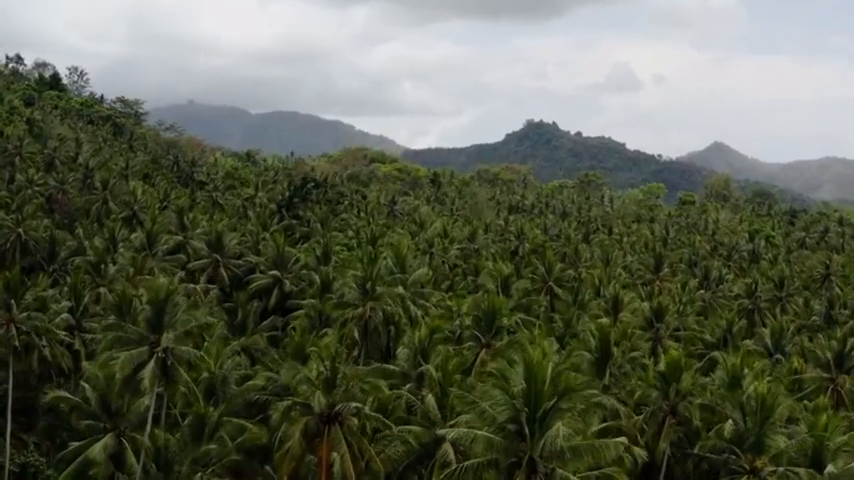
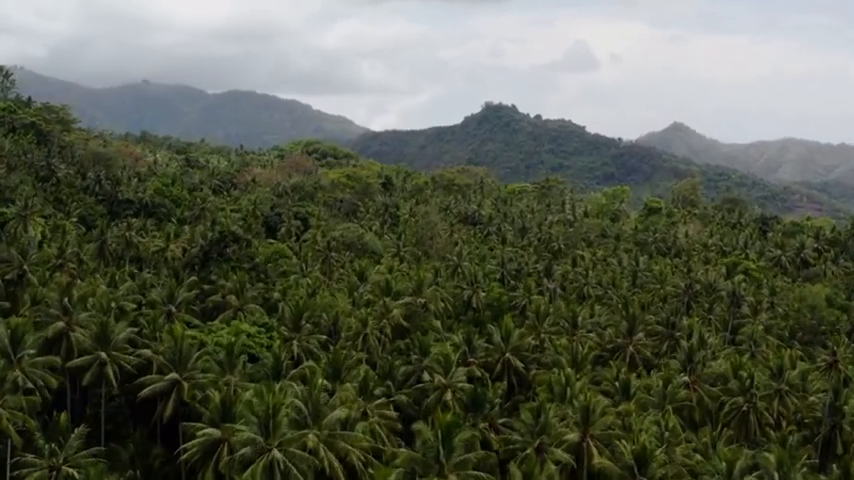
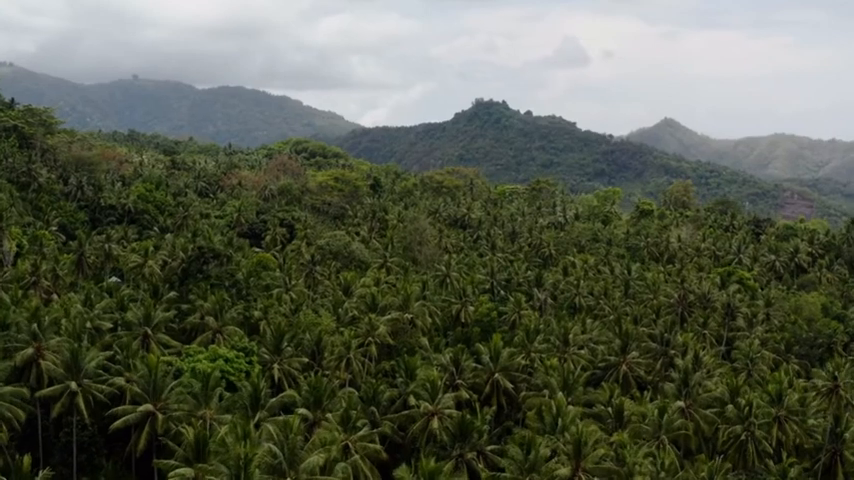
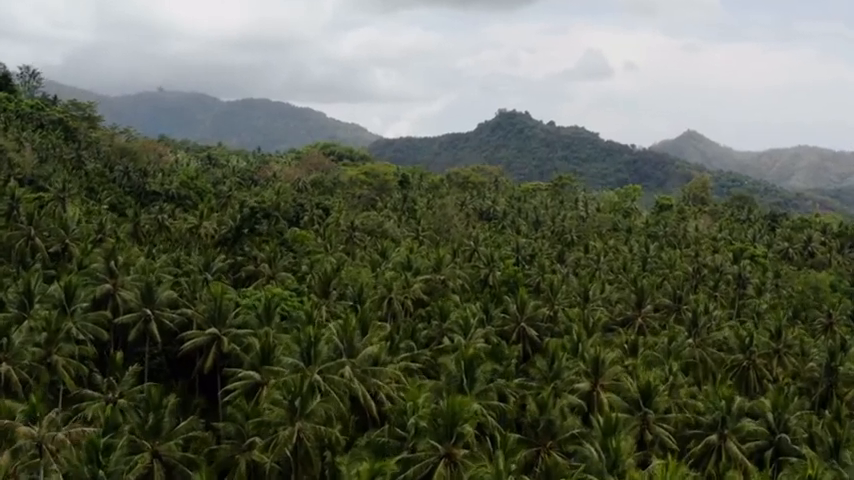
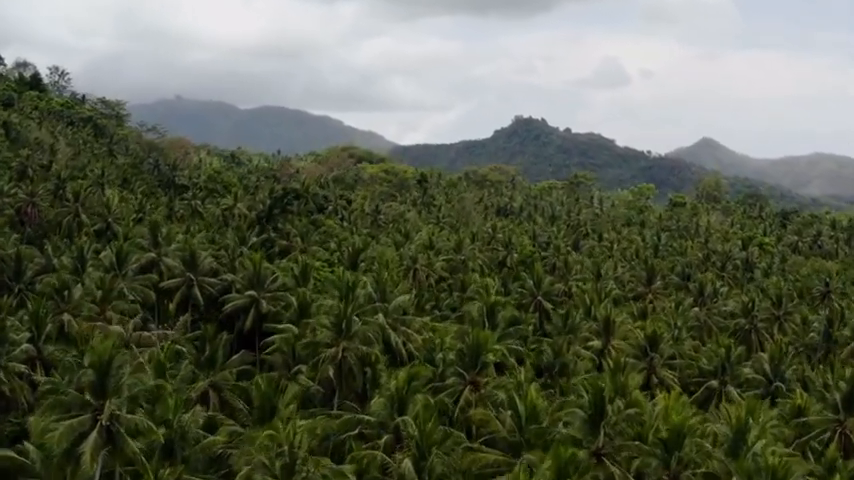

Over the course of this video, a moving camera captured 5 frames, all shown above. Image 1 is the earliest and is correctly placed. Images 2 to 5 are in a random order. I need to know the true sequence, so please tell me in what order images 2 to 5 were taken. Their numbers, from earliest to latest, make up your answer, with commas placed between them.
5, 4, 2, 3
